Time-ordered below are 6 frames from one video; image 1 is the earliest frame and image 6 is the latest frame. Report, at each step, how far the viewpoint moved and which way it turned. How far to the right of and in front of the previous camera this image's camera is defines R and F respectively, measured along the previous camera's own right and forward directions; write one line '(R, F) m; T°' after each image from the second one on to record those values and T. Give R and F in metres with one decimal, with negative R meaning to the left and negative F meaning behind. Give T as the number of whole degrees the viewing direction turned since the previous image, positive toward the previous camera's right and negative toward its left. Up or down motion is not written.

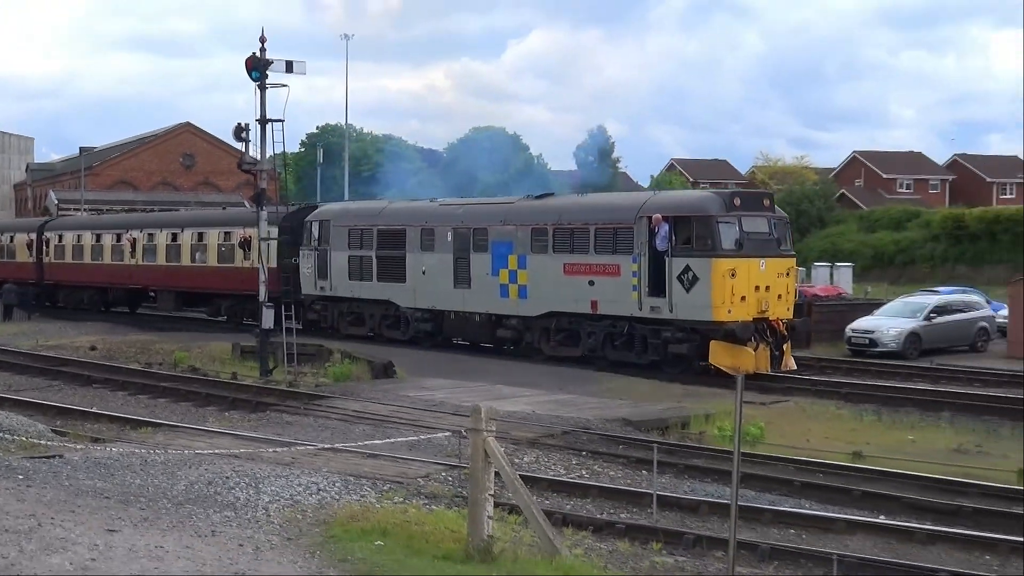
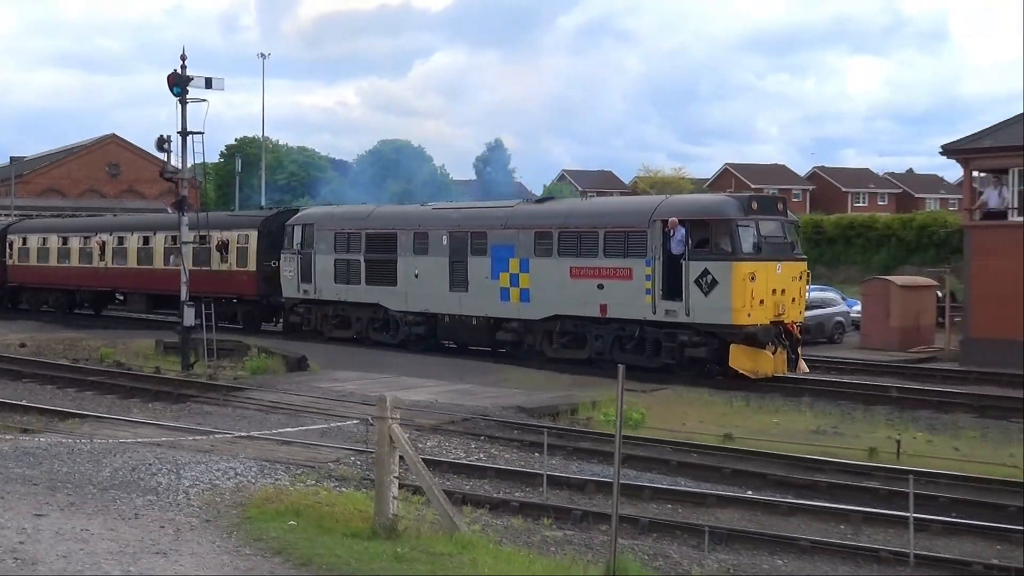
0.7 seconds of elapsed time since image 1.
(+1.0, -0.6) m; -1°
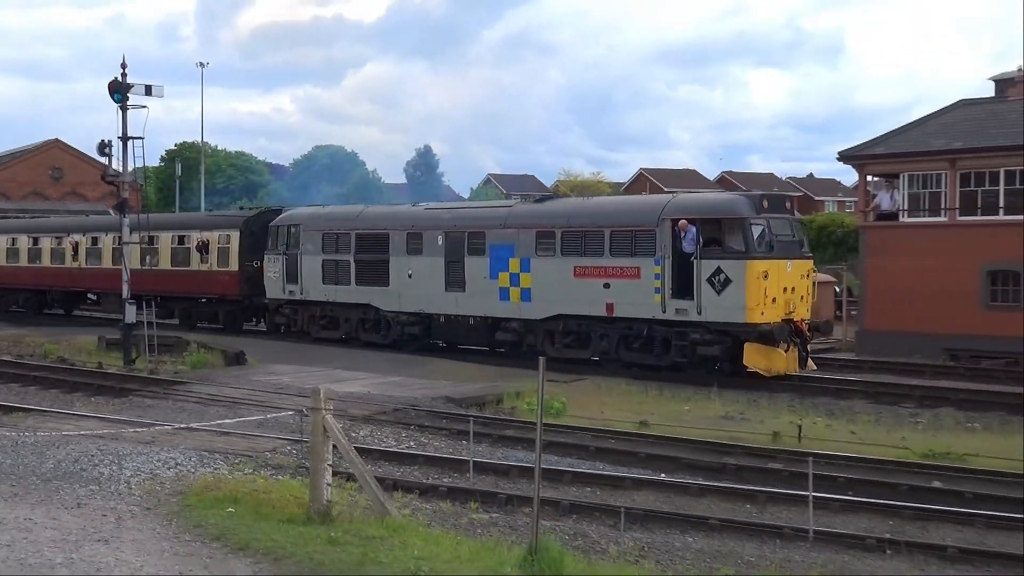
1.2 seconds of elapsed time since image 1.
(+0.4, -0.4) m; +2°
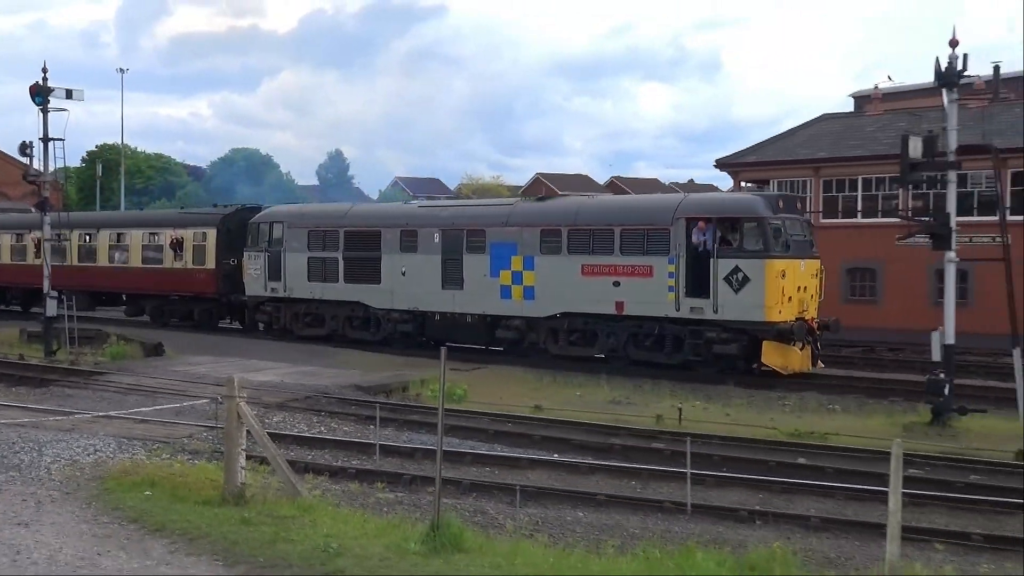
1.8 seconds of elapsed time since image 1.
(+0.5, -0.6) m; +3°
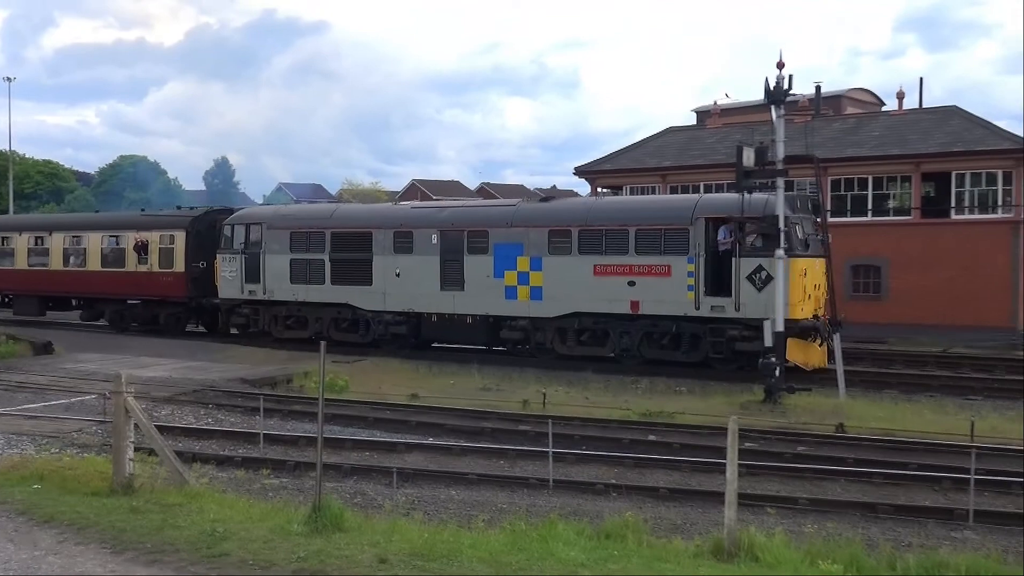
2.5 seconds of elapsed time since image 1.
(+0.6, -0.7) m; +5°
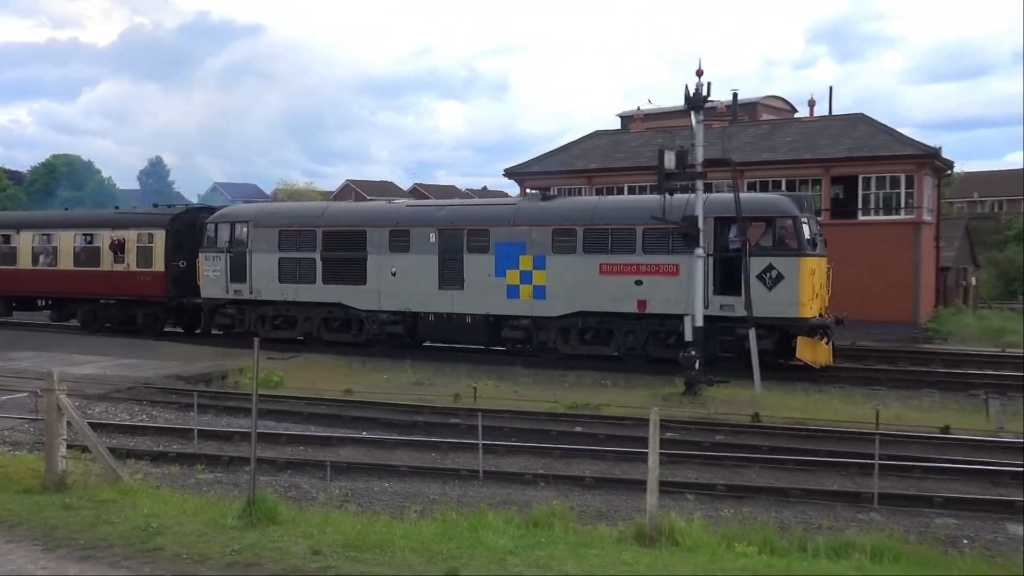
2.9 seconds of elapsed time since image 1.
(+0.3, -0.3) m; +3°
